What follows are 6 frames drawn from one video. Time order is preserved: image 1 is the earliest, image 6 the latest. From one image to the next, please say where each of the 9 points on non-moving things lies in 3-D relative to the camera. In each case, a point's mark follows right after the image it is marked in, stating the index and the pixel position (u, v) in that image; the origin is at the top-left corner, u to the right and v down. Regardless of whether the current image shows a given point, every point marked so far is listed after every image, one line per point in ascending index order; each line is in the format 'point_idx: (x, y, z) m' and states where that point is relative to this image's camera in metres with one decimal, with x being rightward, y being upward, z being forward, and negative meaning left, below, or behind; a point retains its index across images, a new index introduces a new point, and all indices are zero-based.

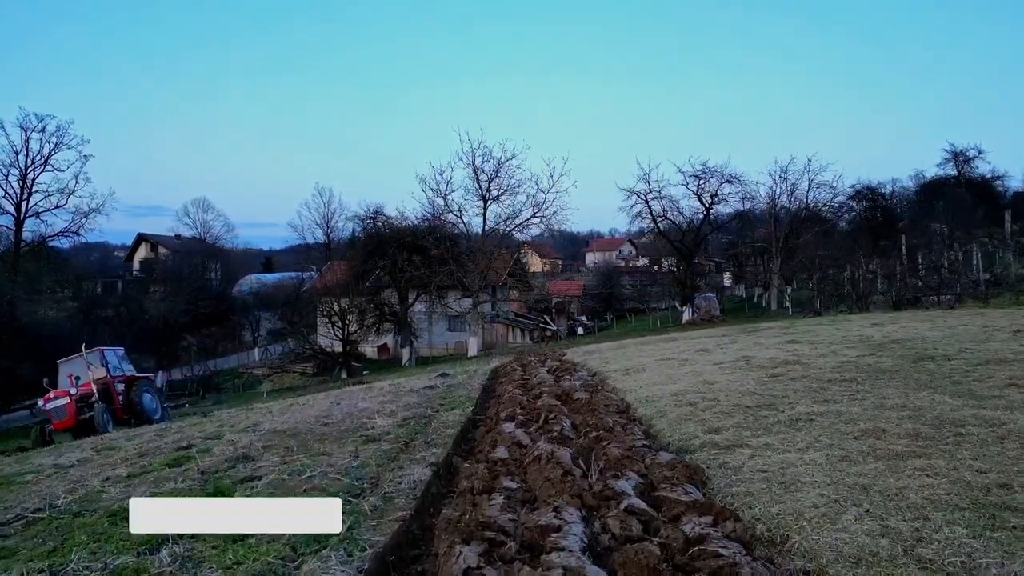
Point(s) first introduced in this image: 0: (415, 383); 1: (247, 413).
0: (-2.1, -2.1, +13.2) m
1: (-5.5, -2.6, +12.4) m
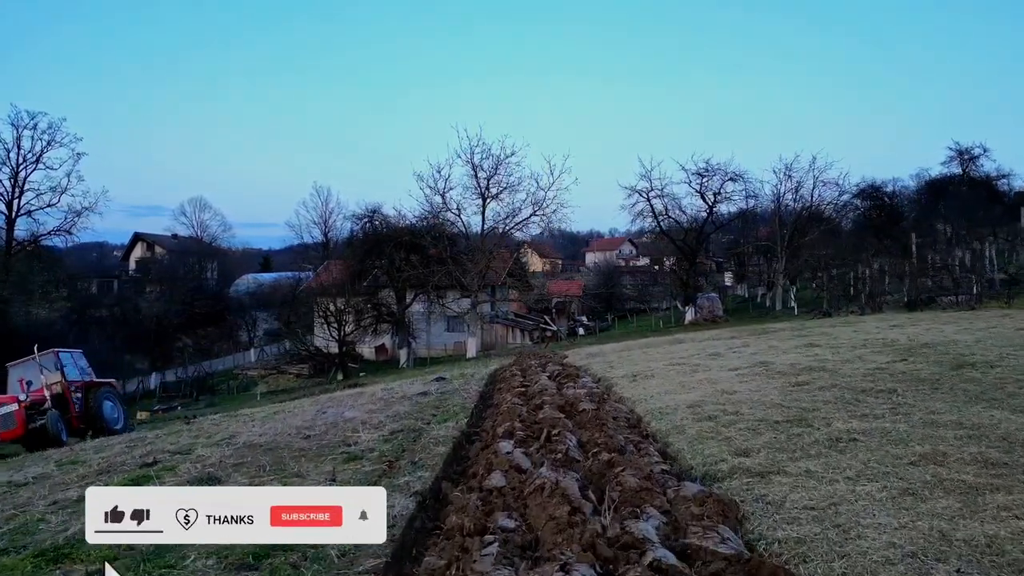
0: (-2.2, -2.1, +12.5) m
1: (-5.5, -2.6, +11.7) m
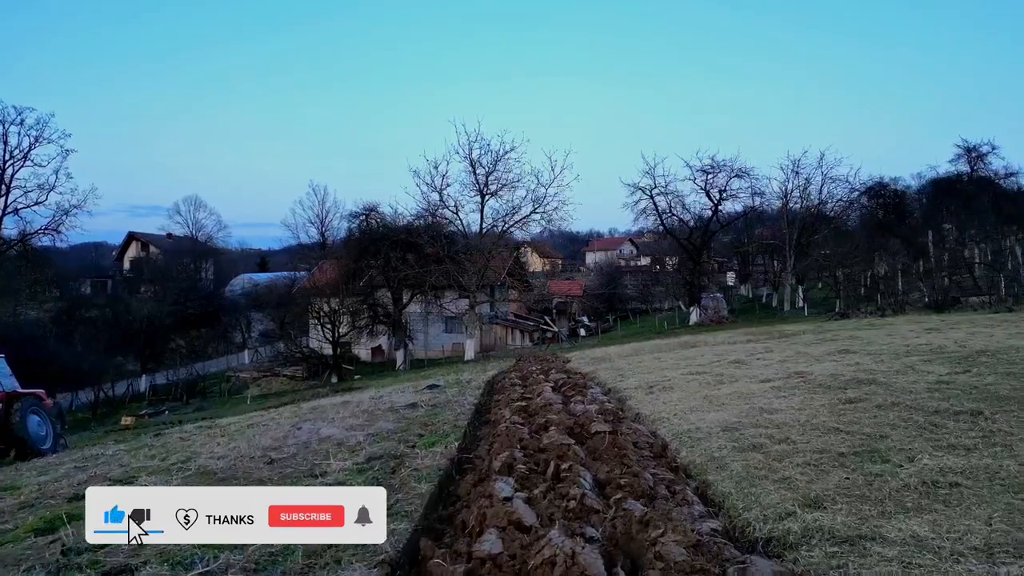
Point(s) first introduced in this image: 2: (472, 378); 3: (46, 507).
0: (-2.2, -2.1, +11.4) m
1: (-5.5, -2.6, +10.6) m
2: (-1.0, -2.3, +15.2) m
3: (-4.6, -2.2, +6.0) m
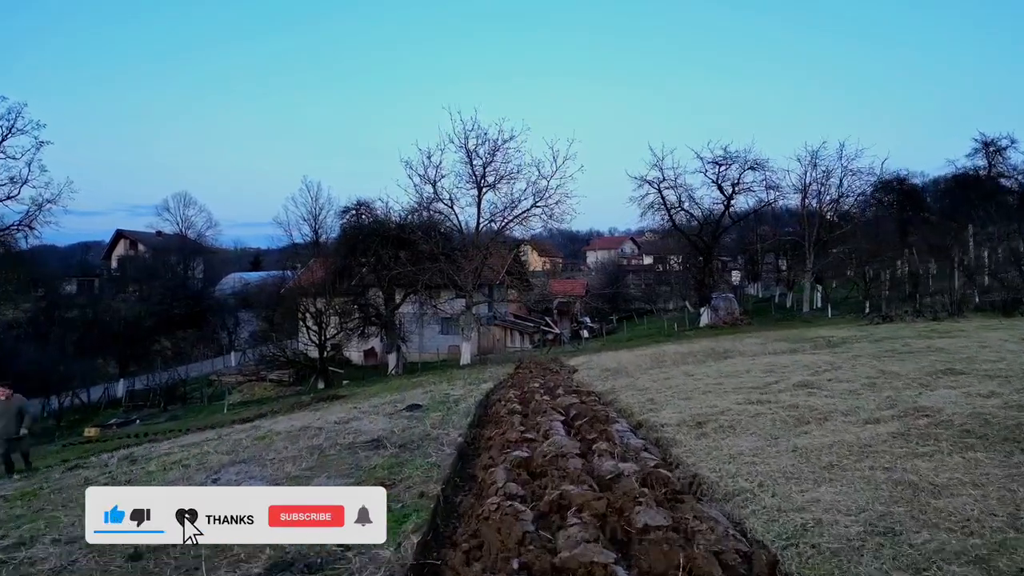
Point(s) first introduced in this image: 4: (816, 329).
0: (-2.2, -2.1, +9.0) m
1: (-5.5, -2.6, +8.2) m
2: (-1.1, -2.3, +12.9) m
3: (-4.6, -2.1, +3.6) m
4: (+10.1, -1.3, +19.8) m
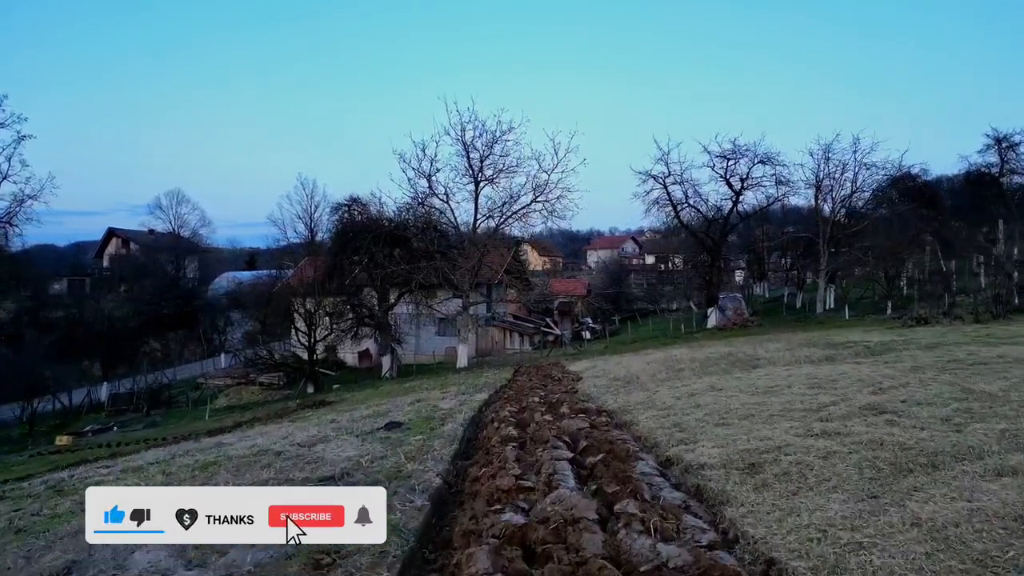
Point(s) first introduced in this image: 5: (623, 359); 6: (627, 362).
0: (-2.3, -2.1, +7.5) m
1: (-5.6, -2.5, +6.7) m
2: (-1.1, -2.2, +11.3) m
3: (-4.7, -2.1, +2.1) m
4: (+10.0, -1.3, +18.3) m
5: (+3.4, -2.2, +18.4) m
6: (+3.2, -2.0, +16.6) m
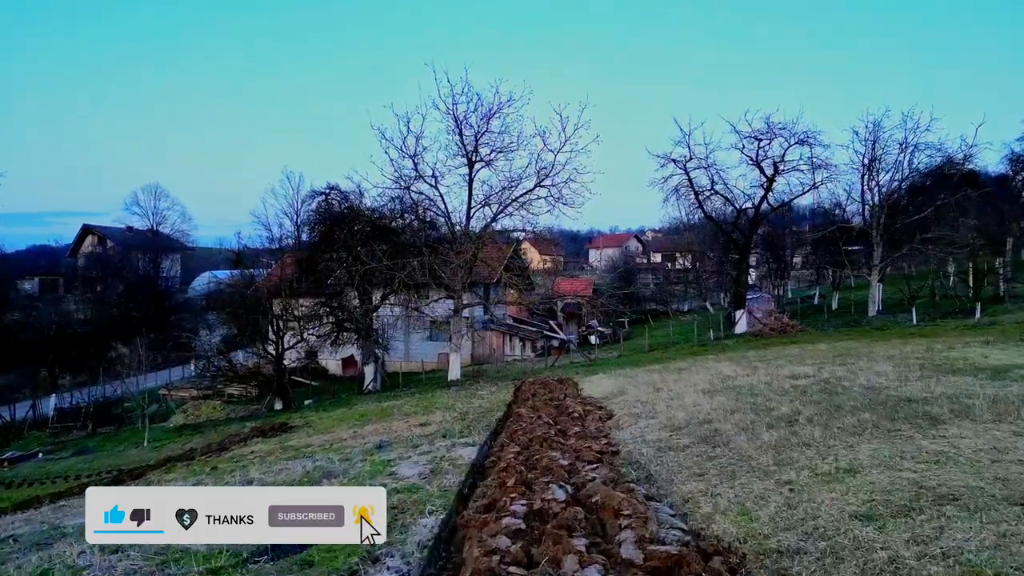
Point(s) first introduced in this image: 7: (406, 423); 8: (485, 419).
0: (-2.3, -2.0, +3.1) m
1: (-5.6, -2.5, +2.3) m
2: (-1.1, -2.2, +6.9) m
3: (-4.7, -2.1, -2.3) m
4: (+10.0, -1.3, +13.9) m
5: (+3.4, -2.1, +14.0) m
6: (+3.2, -2.0, +12.2) m
7: (-2.5, -3.2, +14.6) m
8: (-0.5, -2.6, +12.2) m
